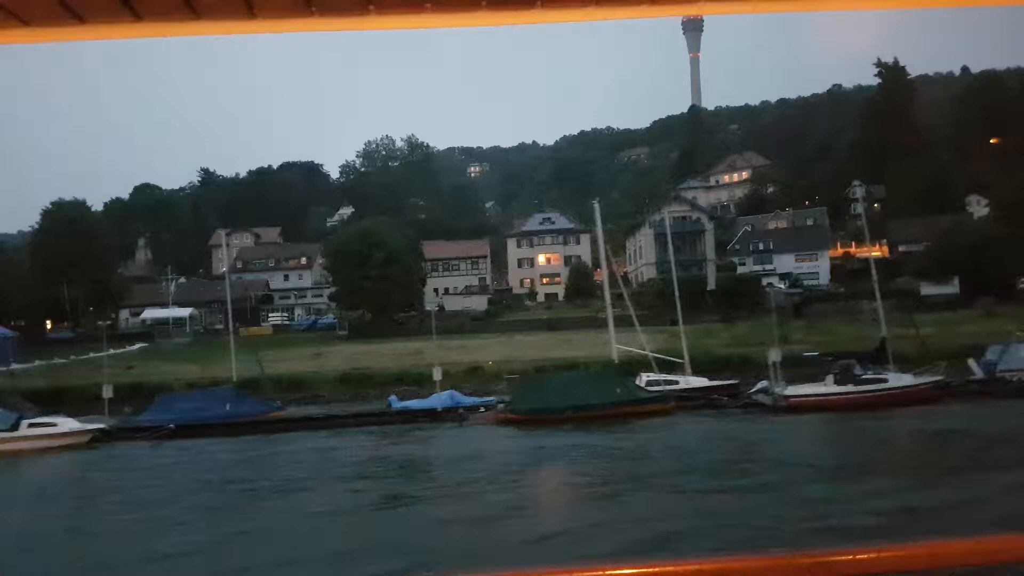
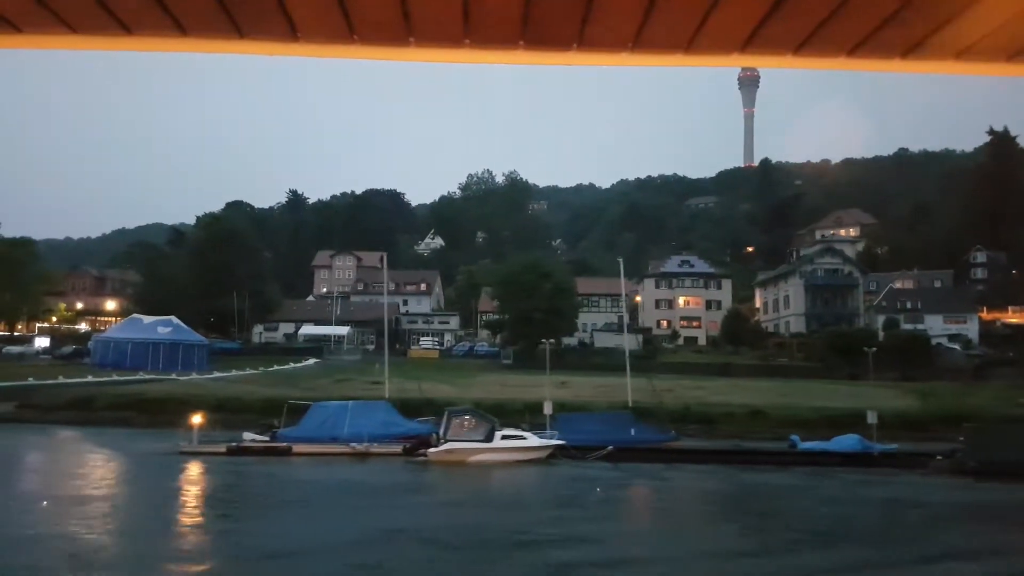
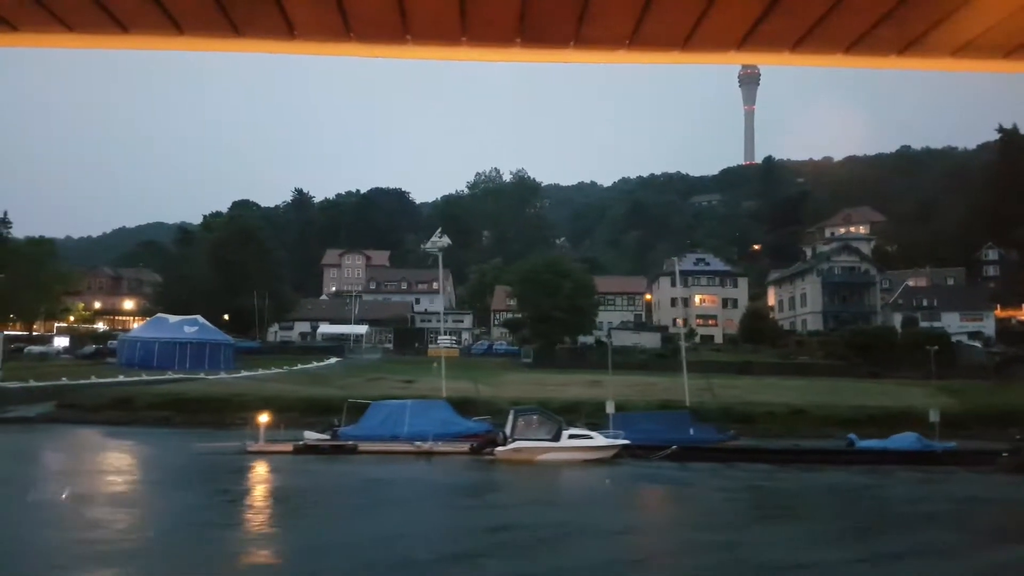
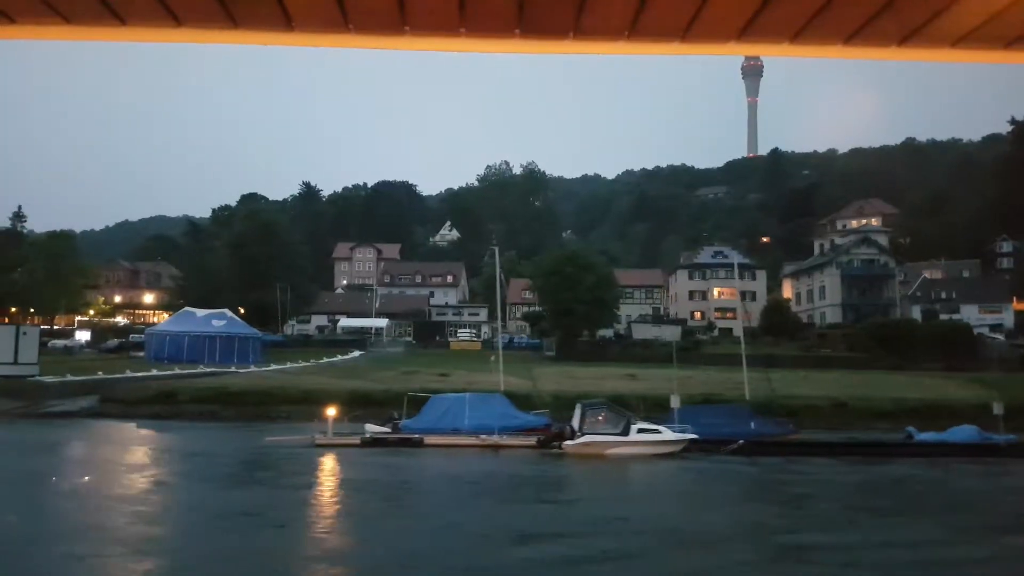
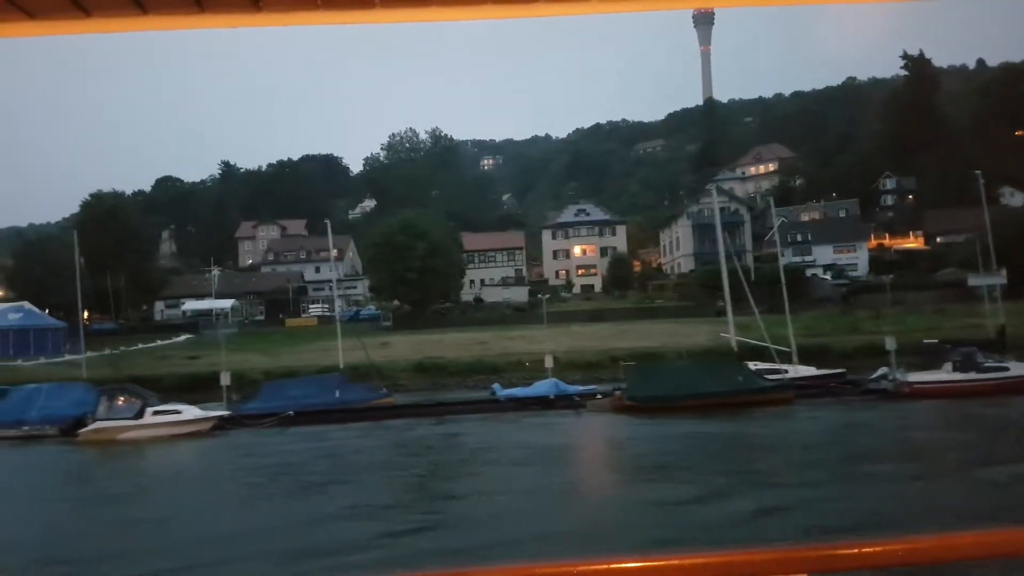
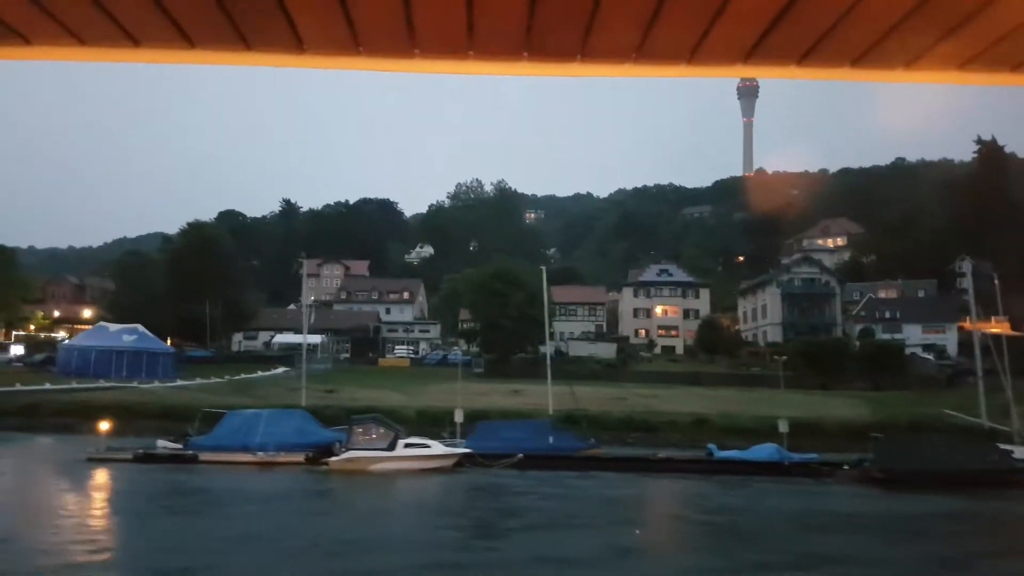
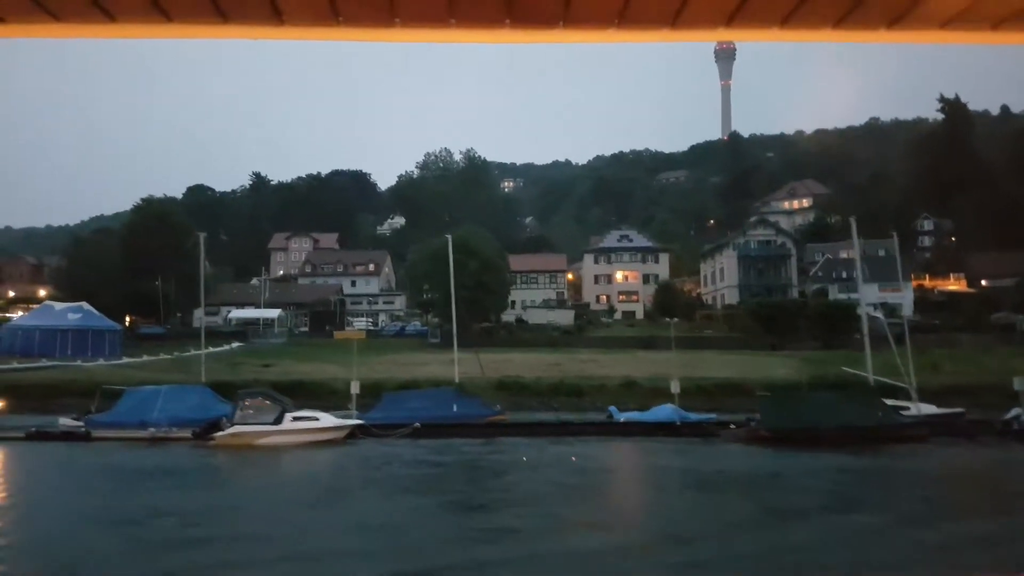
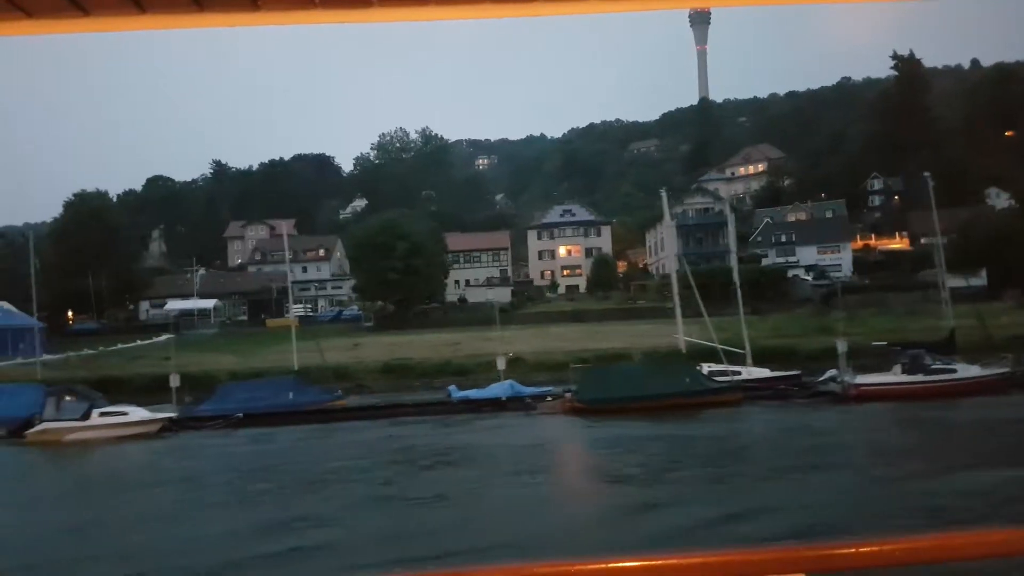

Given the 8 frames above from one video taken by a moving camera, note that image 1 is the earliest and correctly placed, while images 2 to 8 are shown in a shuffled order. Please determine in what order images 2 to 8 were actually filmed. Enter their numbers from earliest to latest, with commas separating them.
8, 5, 7, 6, 2, 3, 4
